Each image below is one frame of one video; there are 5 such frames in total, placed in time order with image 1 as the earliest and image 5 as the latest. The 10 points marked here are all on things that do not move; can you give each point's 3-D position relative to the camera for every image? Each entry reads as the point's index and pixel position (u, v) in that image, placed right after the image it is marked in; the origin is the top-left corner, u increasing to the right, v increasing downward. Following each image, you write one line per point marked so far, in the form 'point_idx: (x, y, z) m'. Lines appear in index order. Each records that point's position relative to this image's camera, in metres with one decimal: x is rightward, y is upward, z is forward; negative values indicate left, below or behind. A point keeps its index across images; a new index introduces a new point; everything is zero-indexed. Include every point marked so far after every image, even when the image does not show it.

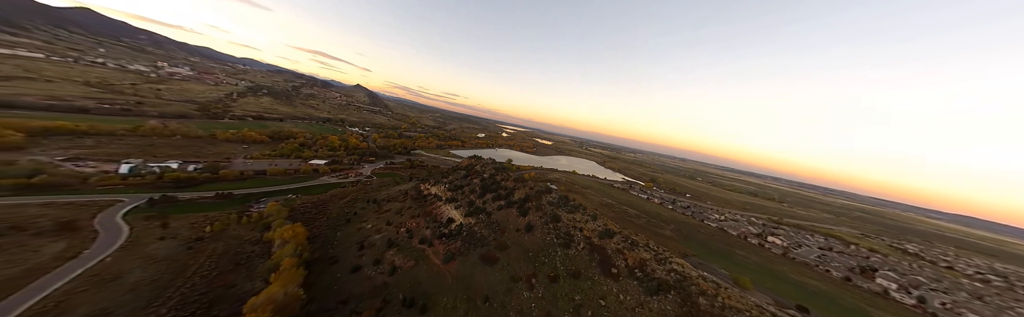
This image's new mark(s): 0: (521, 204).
0: (+0.9, -4.4, +19.8) m
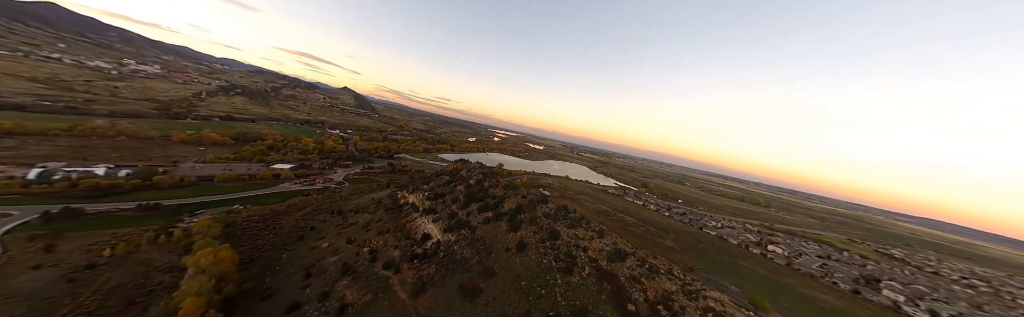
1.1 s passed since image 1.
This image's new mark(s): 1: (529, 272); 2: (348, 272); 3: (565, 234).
0: (-0.1, -4.7, +16.6) m
1: (+1.0, -6.9, +12.4) m
2: (-11.4, -7.9, +14.3) m
3: (+3.7, -5.3, +14.4) m
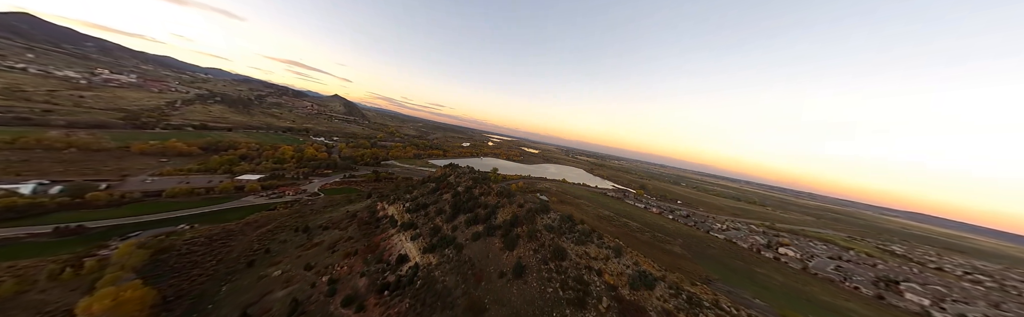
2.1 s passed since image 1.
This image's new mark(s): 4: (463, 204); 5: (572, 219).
0: (-0.4, -4.9, +13.7) m
1: (+0.8, -6.9, +9.5) m
2: (-11.7, -8.3, +11.0) m
3: (+3.4, -5.3, +11.6) m
4: (-4.2, -3.9, +17.5) m
5: (+4.4, -4.6, +15.2) m
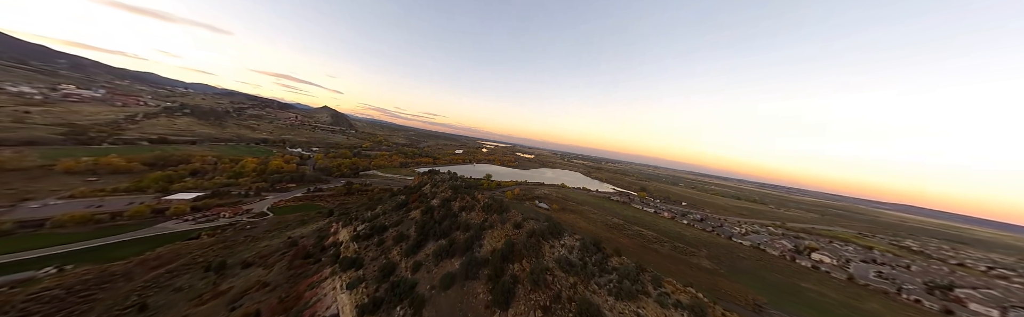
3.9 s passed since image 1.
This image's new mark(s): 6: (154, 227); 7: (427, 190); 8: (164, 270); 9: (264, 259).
0: (-0.7, -4.7, +8.6) m
1: (+0.7, -6.6, +4.3) m
2: (-11.7, -8.4, +5.6) m
3: (+3.2, -5.0, +6.6) m
4: (-4.6, -4.0, +12.4) m
5: (+4.1, -4.4, +10.2) m
6: (-34.3, -6.7, +19.7) m
7: (-7.2, -2.7, +17.5) m
8: (-24.9, -7.9, +14.7) m
9: (-17.9, -7.3, +14.8) m
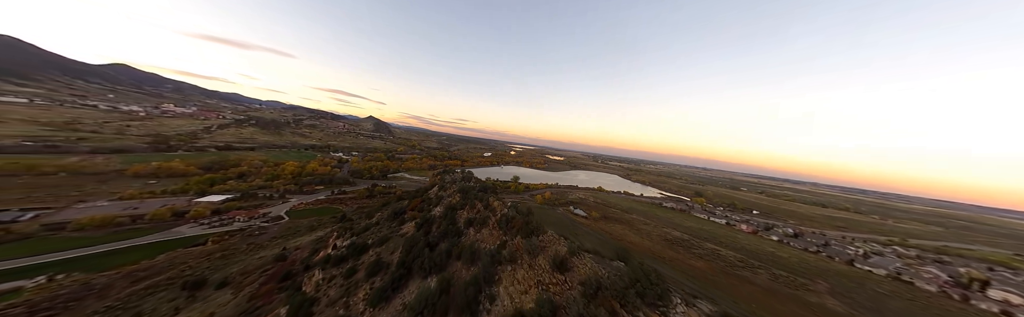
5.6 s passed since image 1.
0: (+0.9, -4.2, +3.7) m
1: (+1.8, -5.9, -0.7) m
2: (-10.4, -8.0, +2.0) m
3: (+4.5, -4.3, +1.3) m
4: (-2.5, -3.6, +7.9) m
5: (+5.9, -3.8, +4.8) m
6: (-31.2, -6.7, +18.7) m
7: (-4.5, -2.4, +13.4) m
8: (-22.4, -7.7, +12.6) m
9: (-15.5, -7.0, +11.9) m
